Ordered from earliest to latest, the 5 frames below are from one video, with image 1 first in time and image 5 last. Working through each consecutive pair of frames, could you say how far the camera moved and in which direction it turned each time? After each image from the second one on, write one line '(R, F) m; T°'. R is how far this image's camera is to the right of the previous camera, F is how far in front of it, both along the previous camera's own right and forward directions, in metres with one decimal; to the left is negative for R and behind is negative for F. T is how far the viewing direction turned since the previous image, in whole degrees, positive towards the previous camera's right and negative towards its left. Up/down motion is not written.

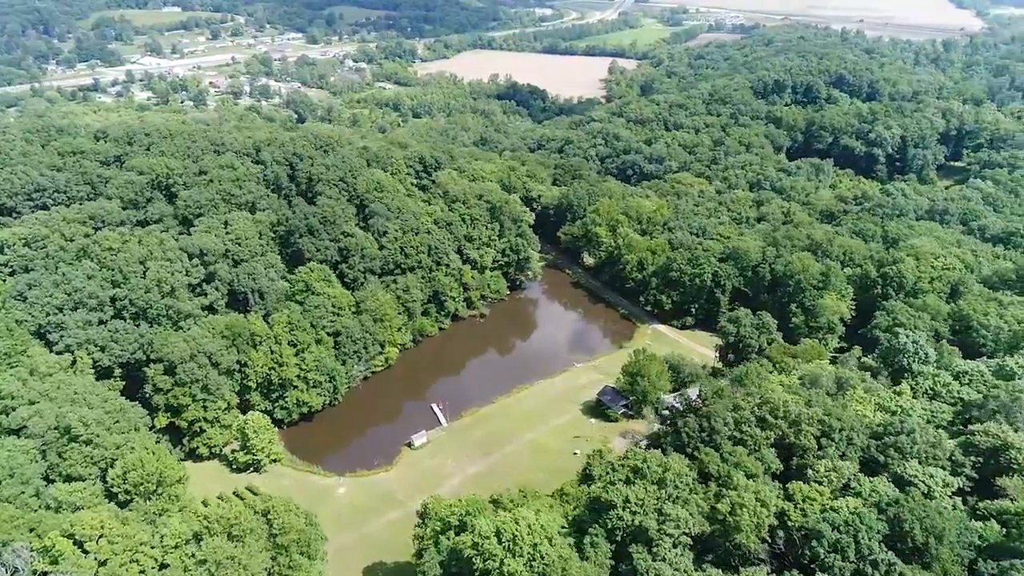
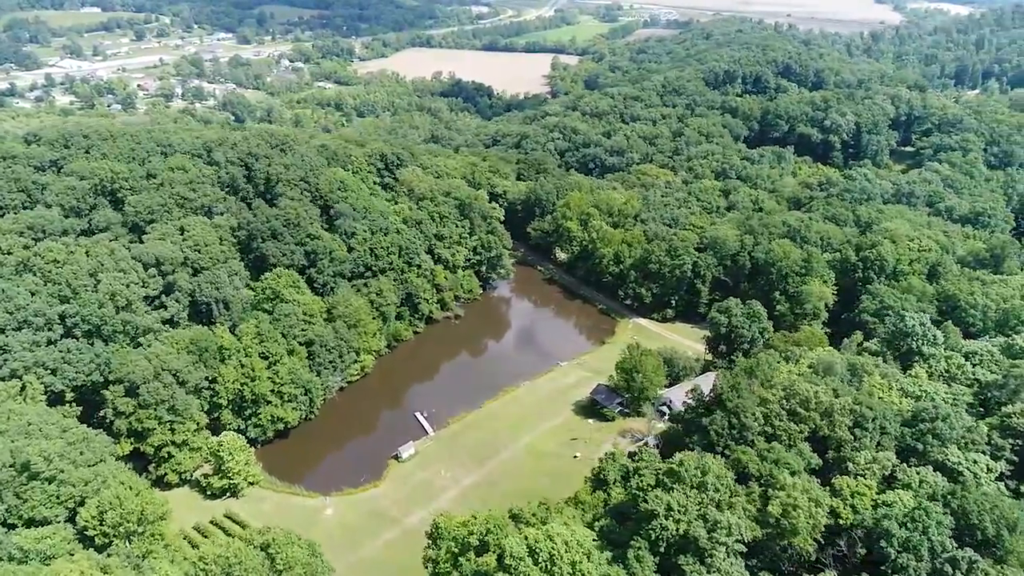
(-3.9, +3.3) m; +5°
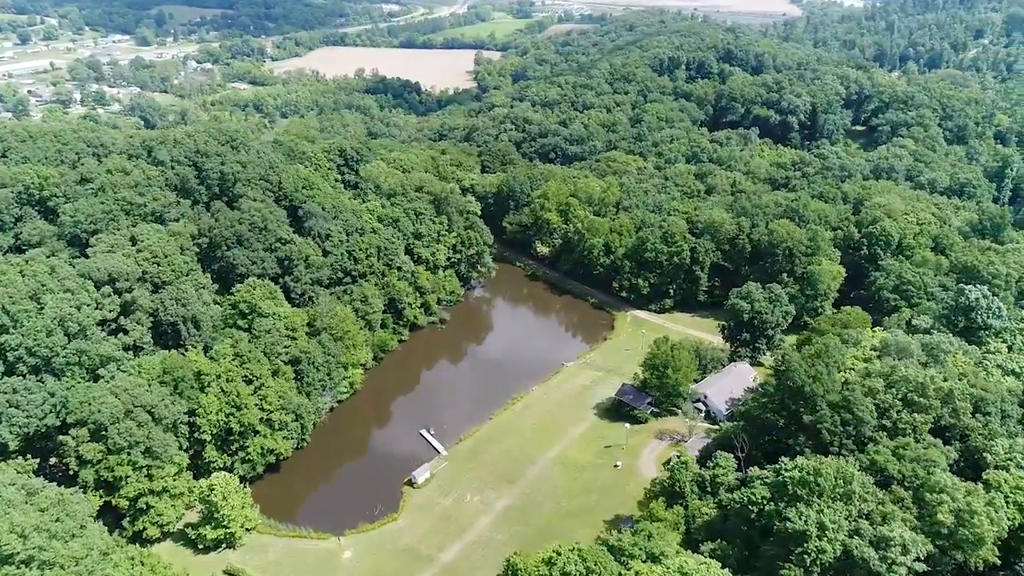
(-7.7, +6.6) m; +6°
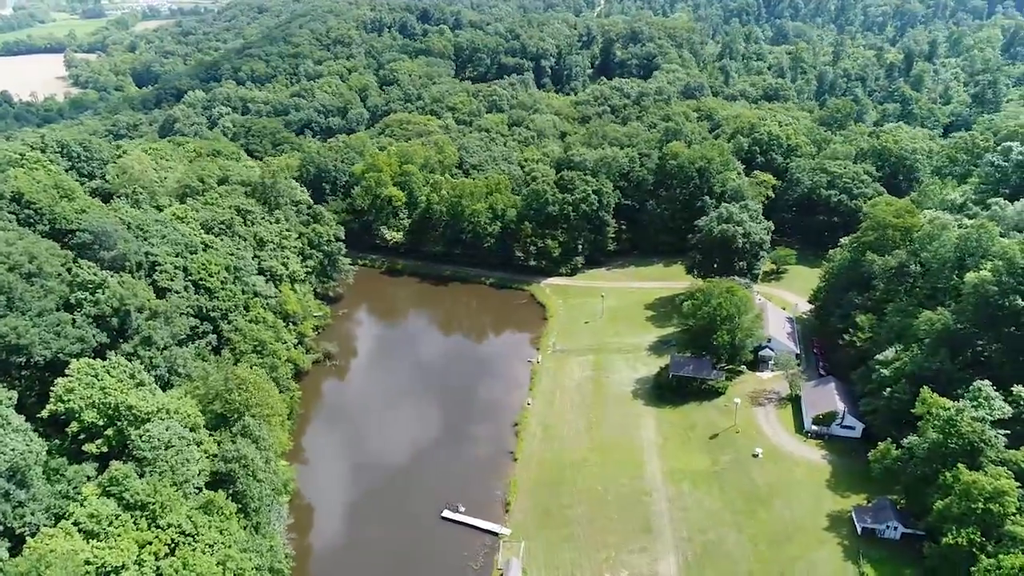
(-20.3, +23.8) m; +28°
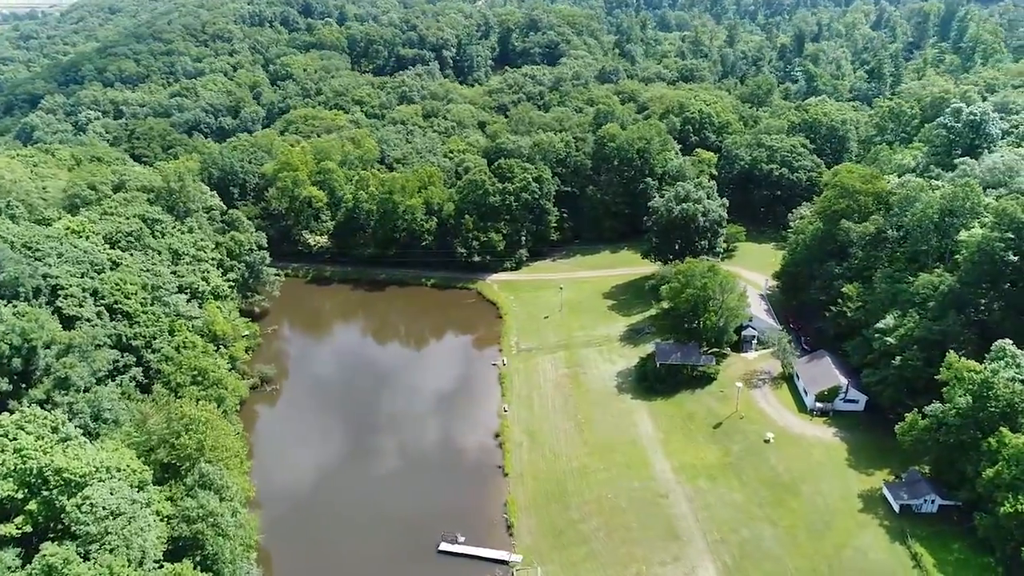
(-4.9, +4.8) m; +9°
